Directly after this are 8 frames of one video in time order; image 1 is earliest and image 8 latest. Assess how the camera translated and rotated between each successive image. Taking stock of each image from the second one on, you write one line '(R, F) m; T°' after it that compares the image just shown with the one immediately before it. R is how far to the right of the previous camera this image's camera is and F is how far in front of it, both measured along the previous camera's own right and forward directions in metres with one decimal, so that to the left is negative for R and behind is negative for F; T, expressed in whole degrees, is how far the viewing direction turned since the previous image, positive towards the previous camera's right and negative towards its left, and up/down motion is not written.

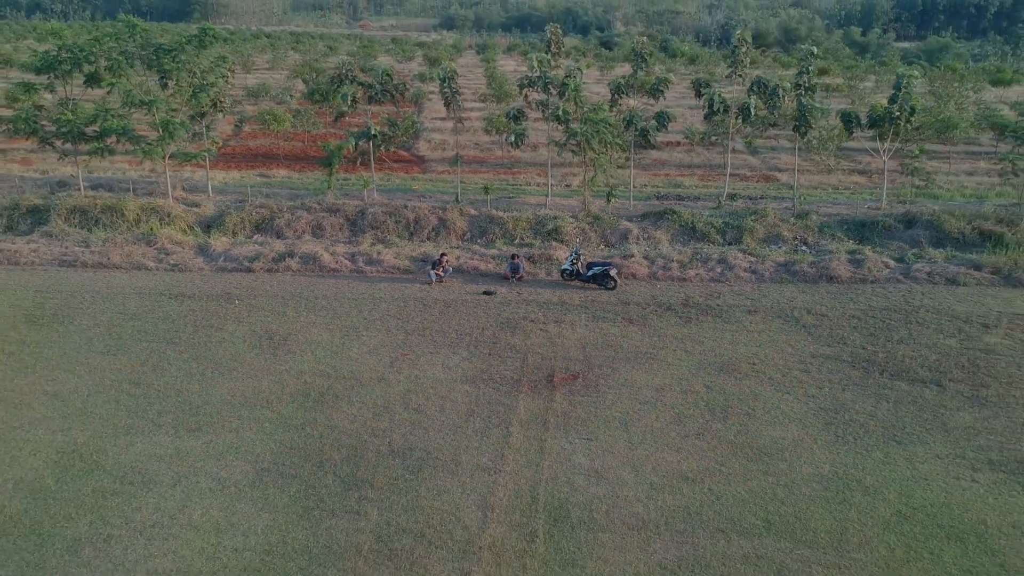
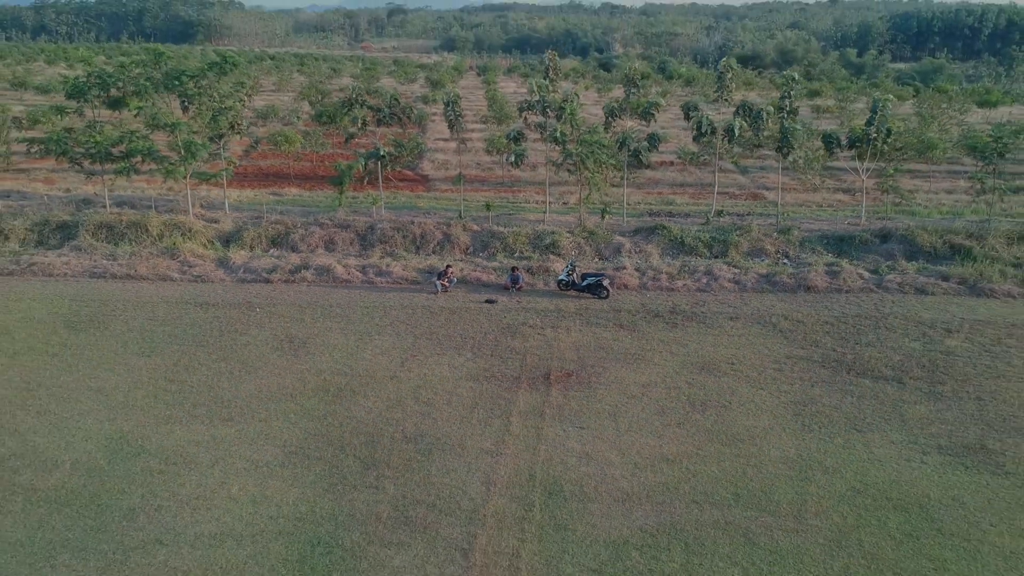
(0.0, -0.9) m; 0°
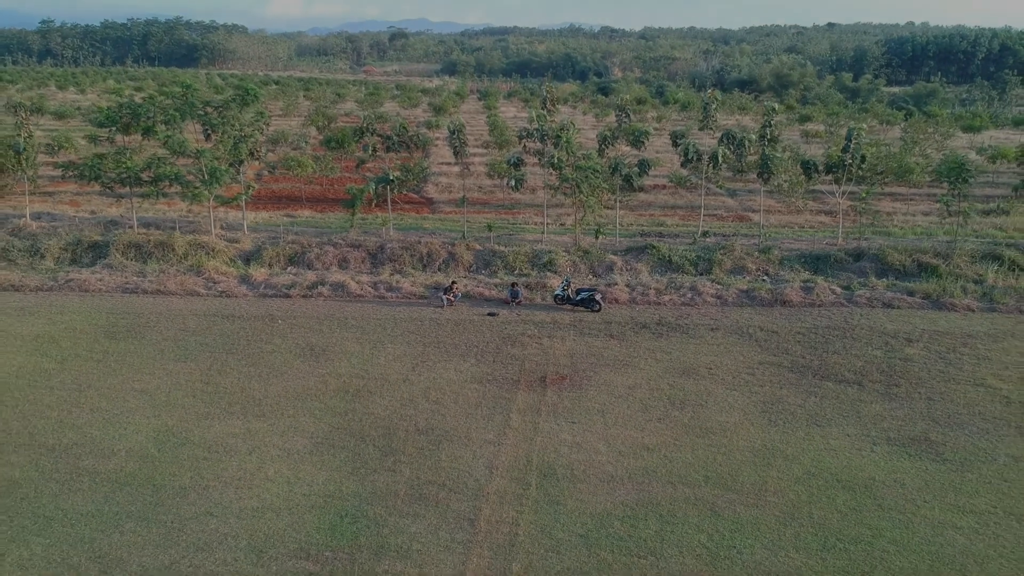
(0.0, -1.1) m; 0°
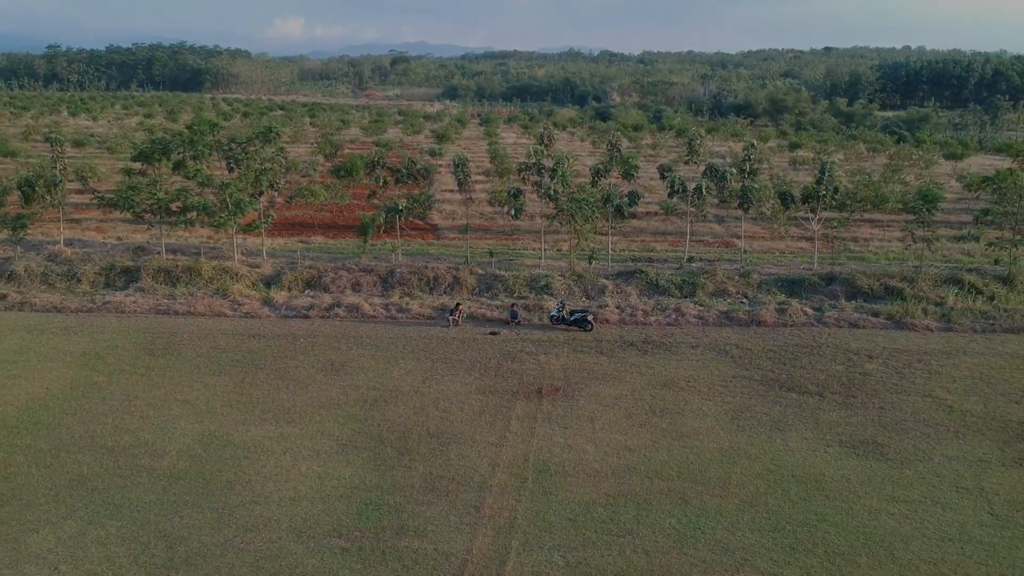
(0.0, -1.3) m; 0°
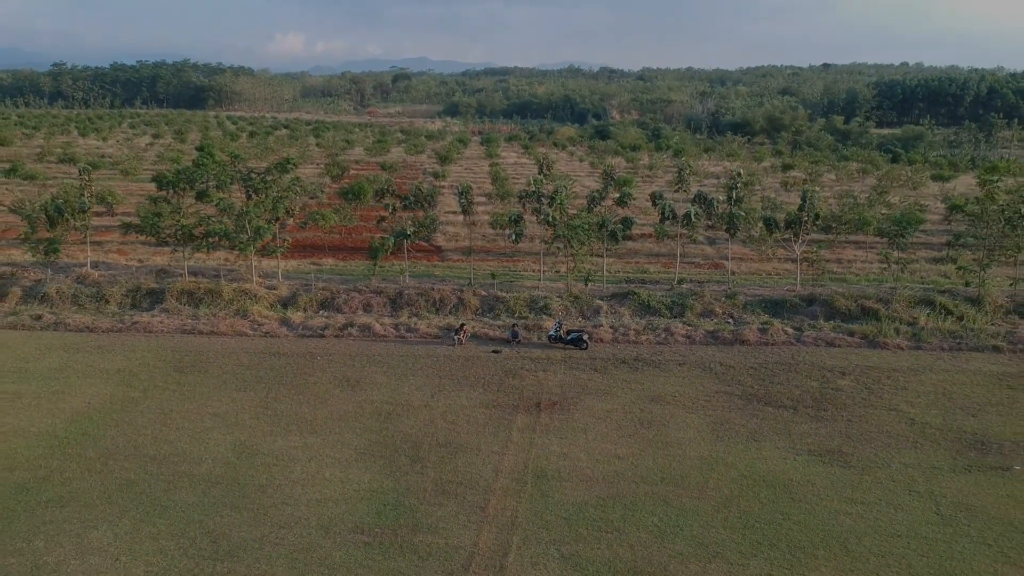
(0.0, -1.1) m; 0°
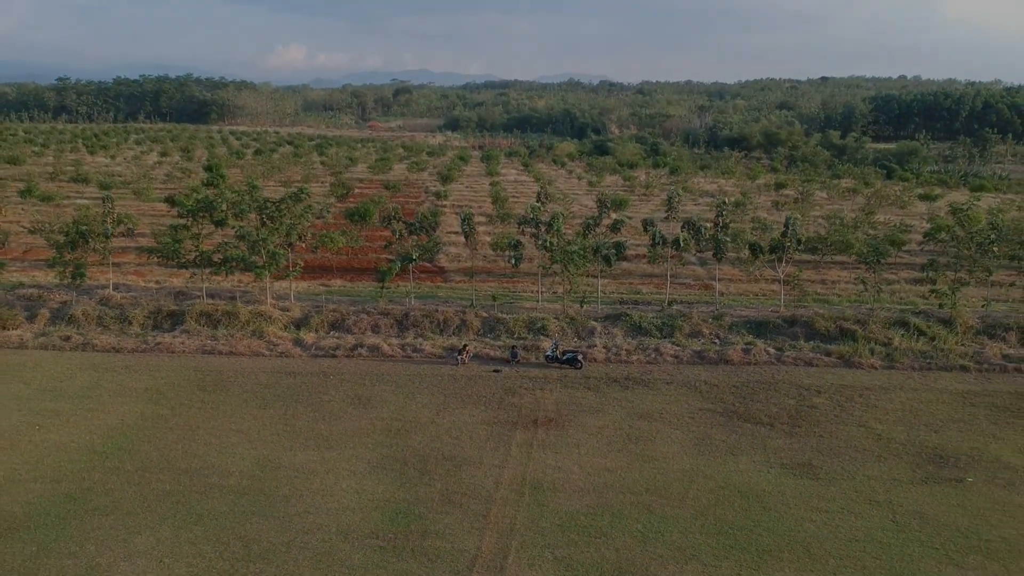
(0.0, -1.1) m; 0°
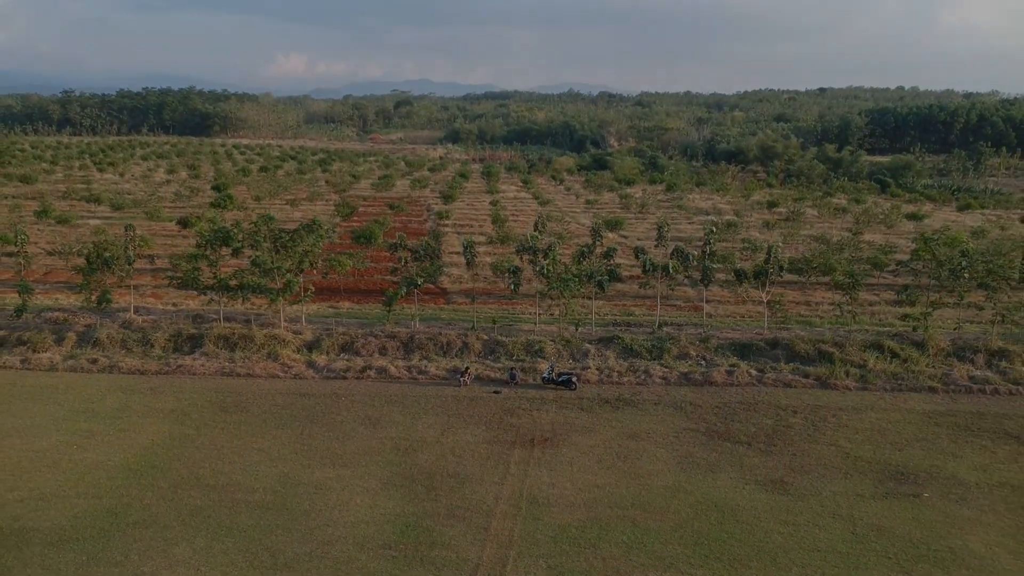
(0.0, -1.2) m; 0°
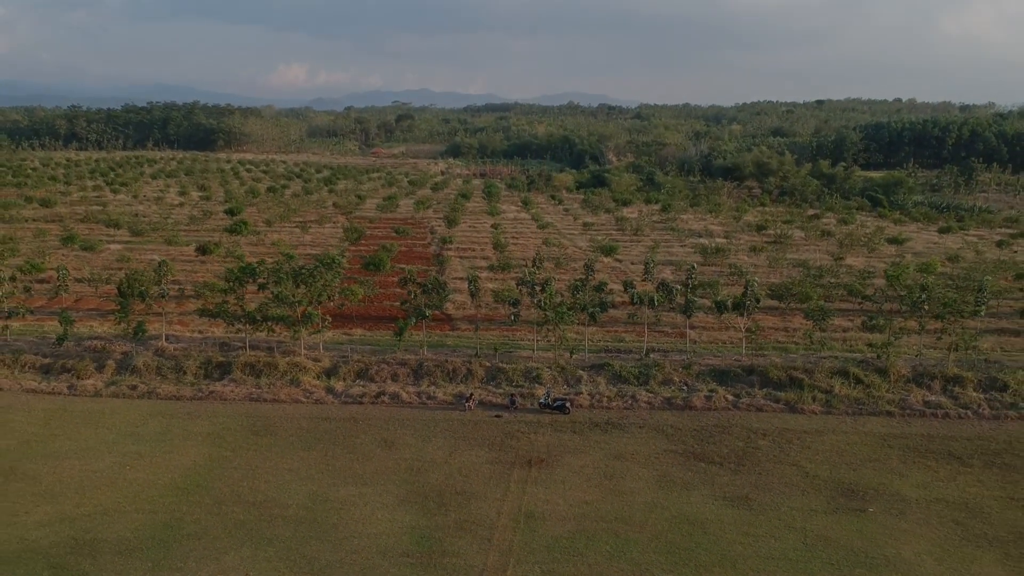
(0.0, -2.0) m; 0°
